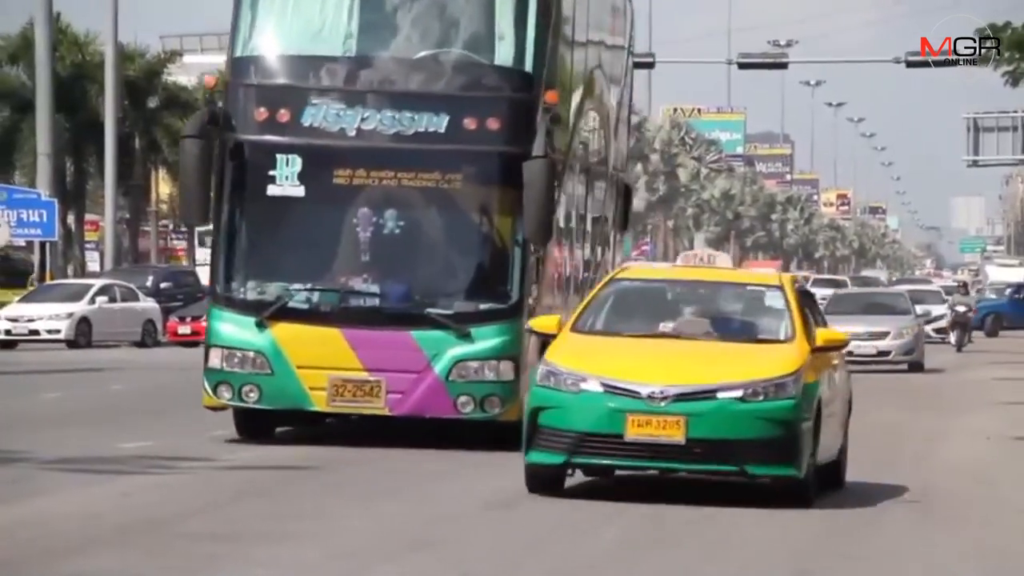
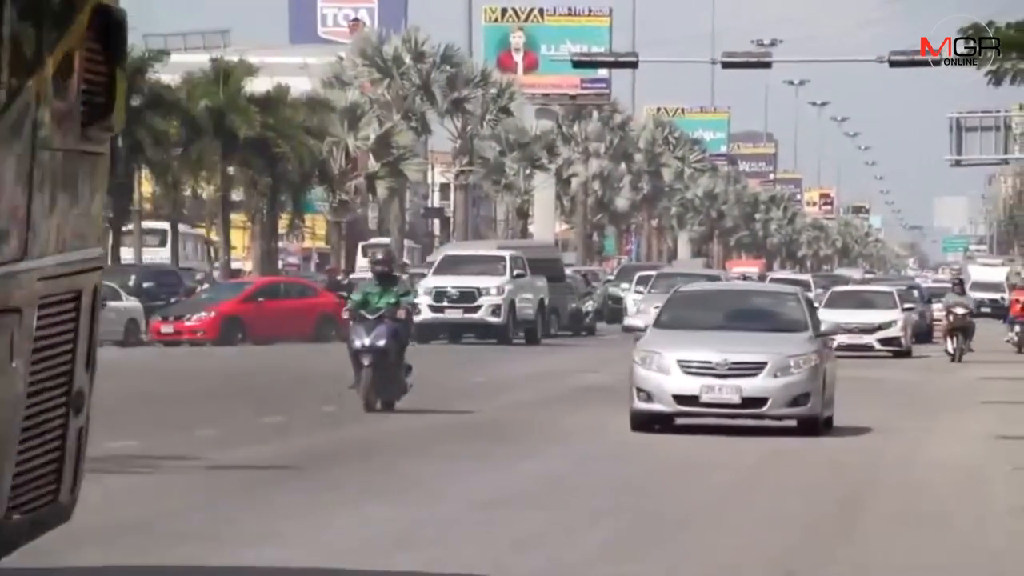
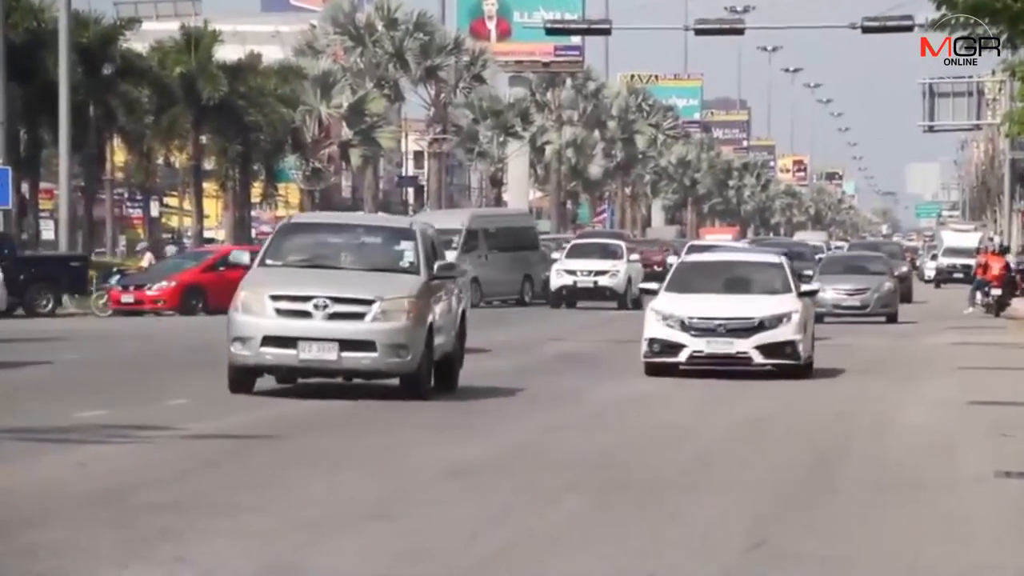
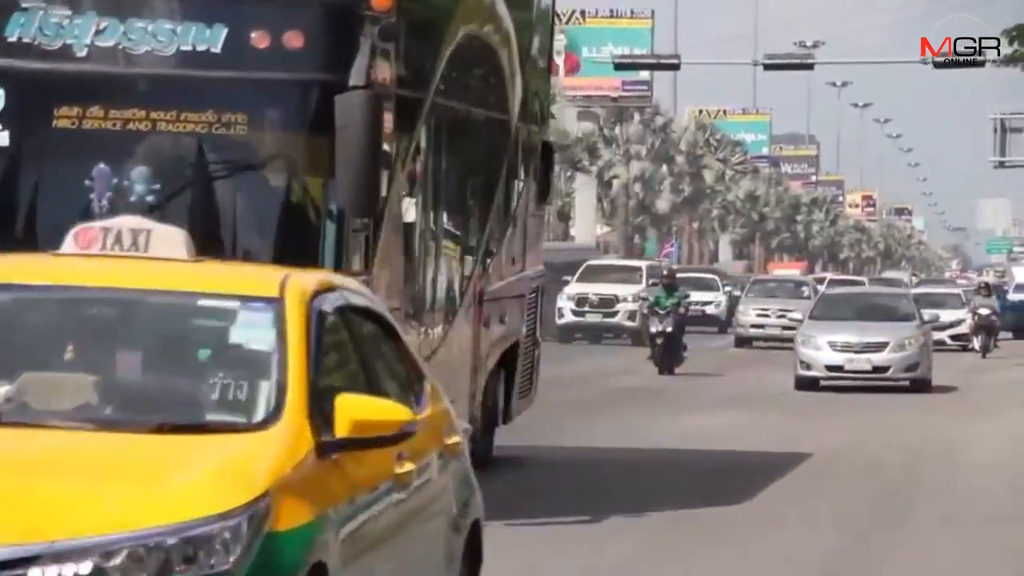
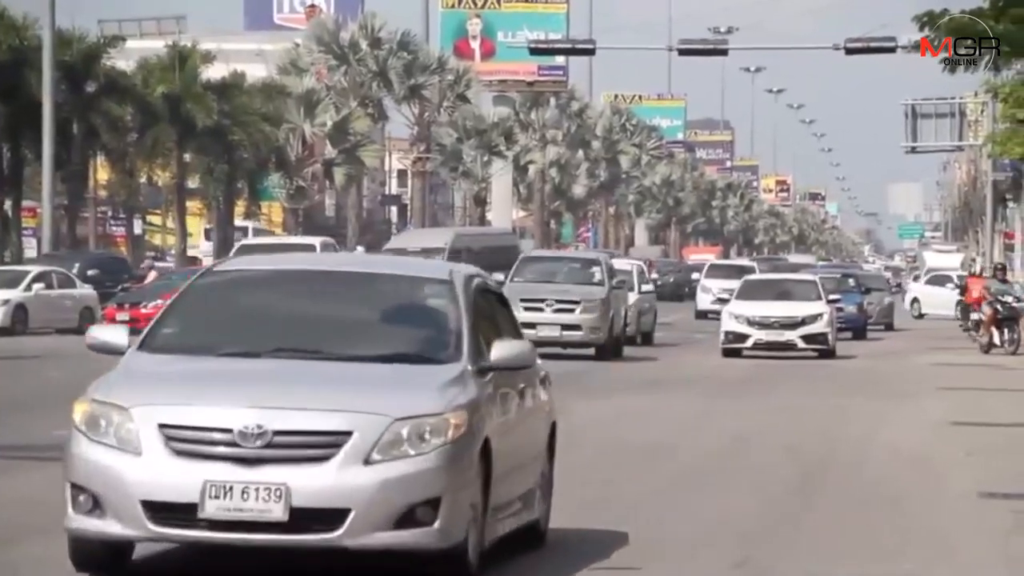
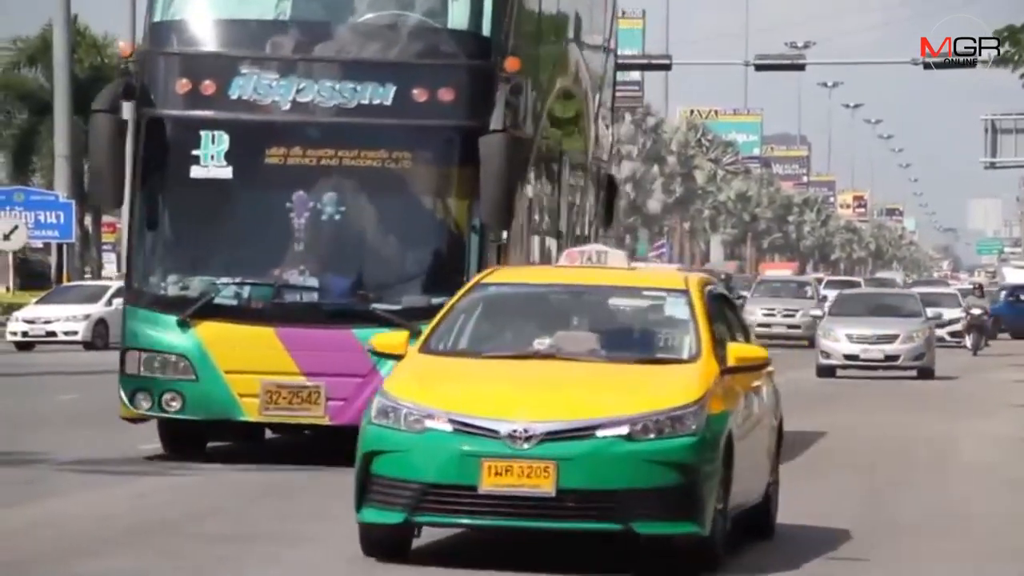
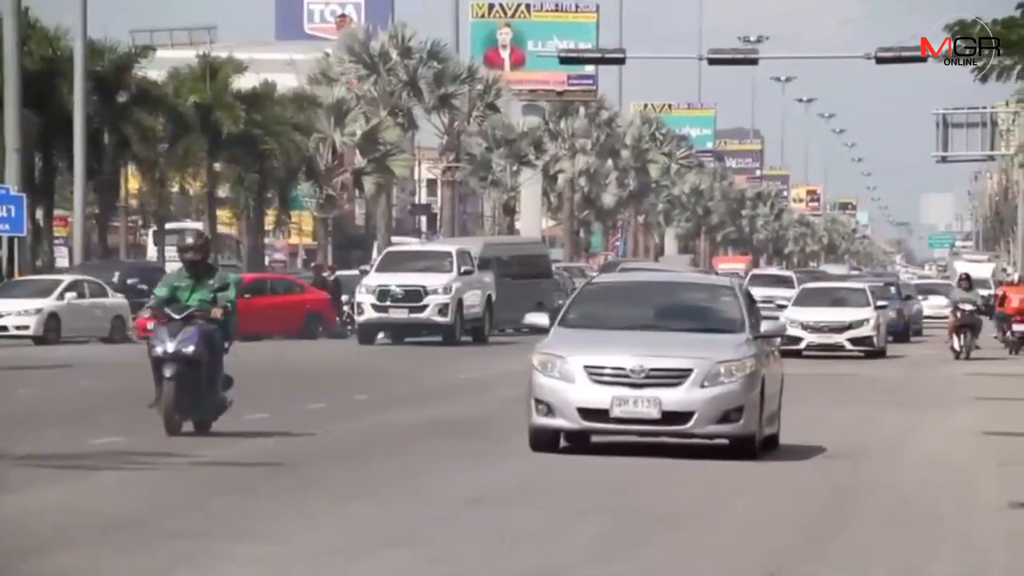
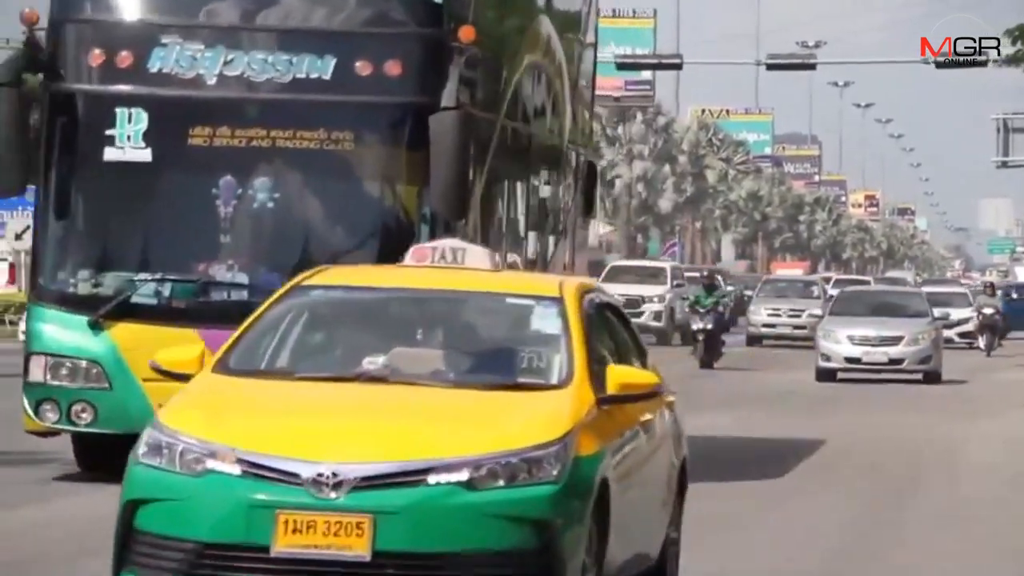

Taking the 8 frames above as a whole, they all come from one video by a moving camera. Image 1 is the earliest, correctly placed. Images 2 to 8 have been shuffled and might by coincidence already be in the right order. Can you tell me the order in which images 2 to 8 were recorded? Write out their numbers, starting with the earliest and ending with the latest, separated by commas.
6, 8, 4, 2, 7, 5, 3
